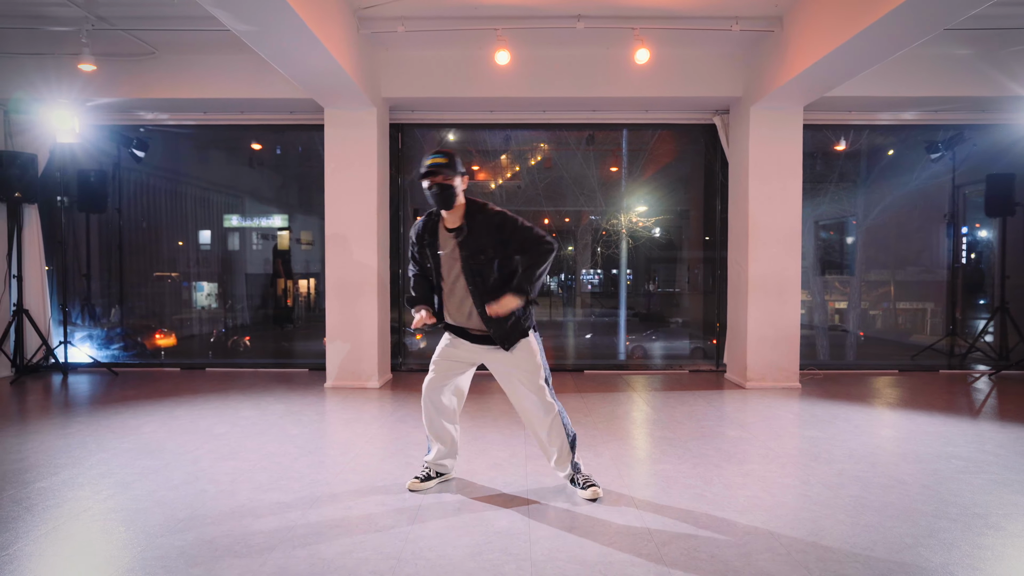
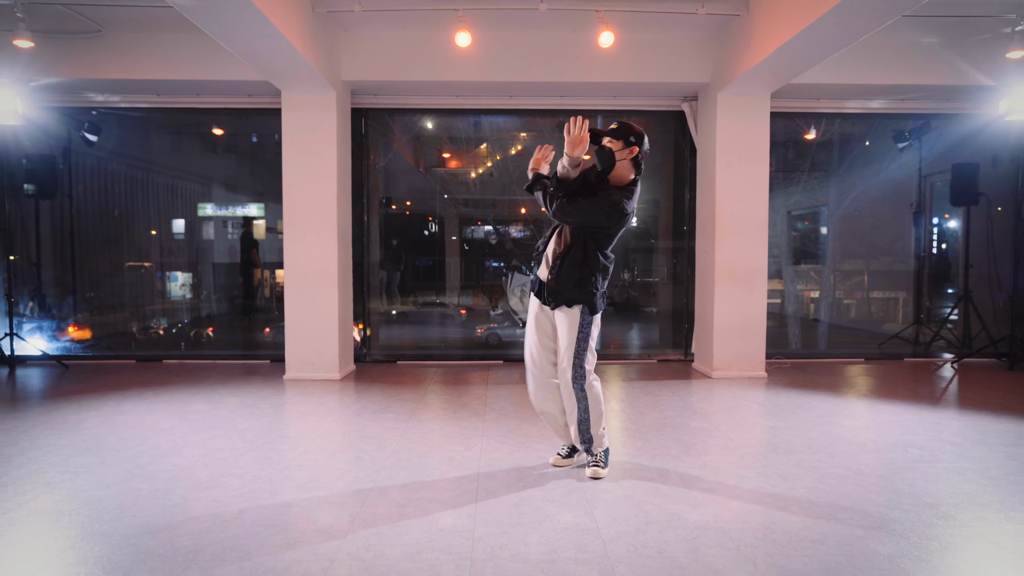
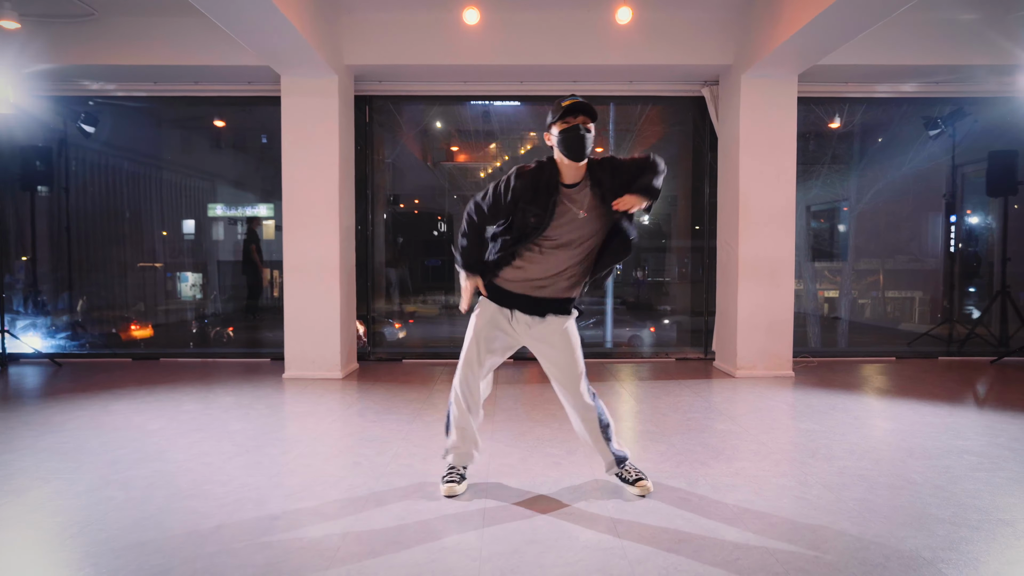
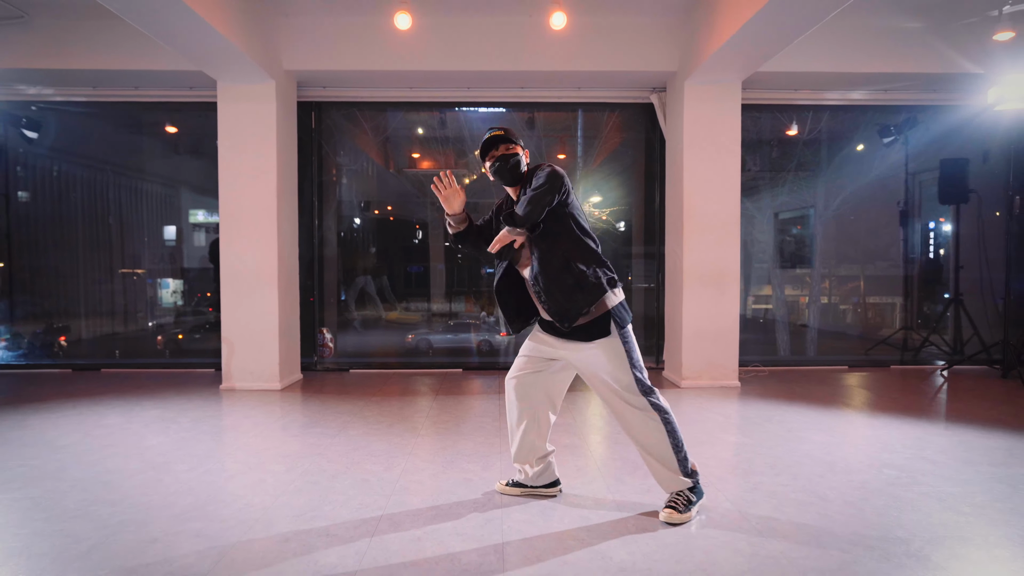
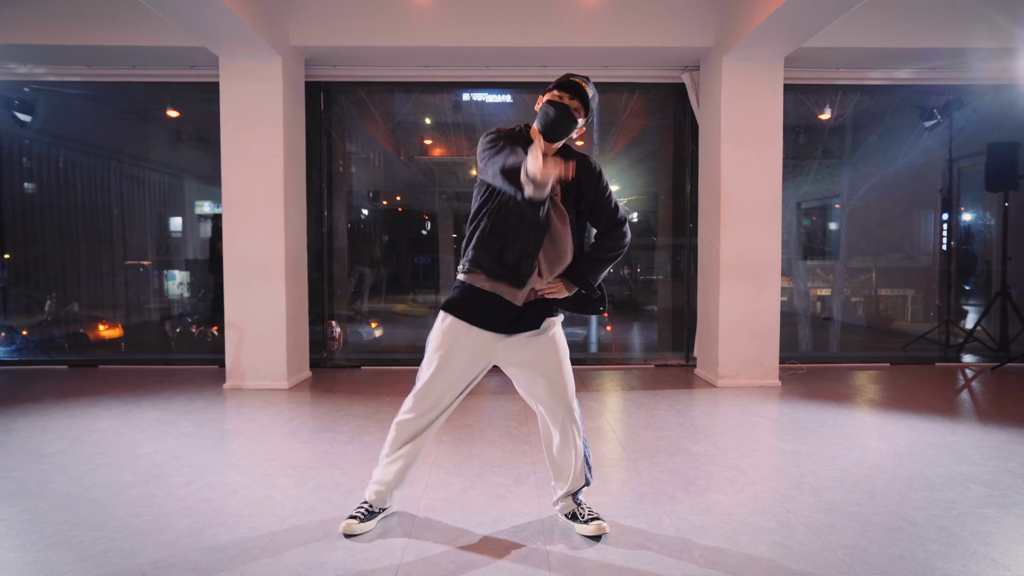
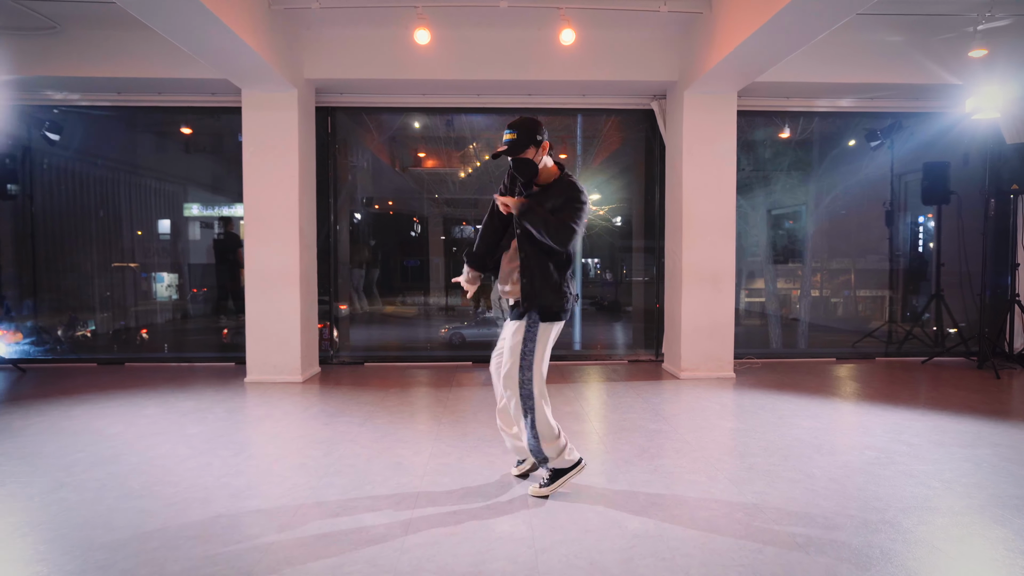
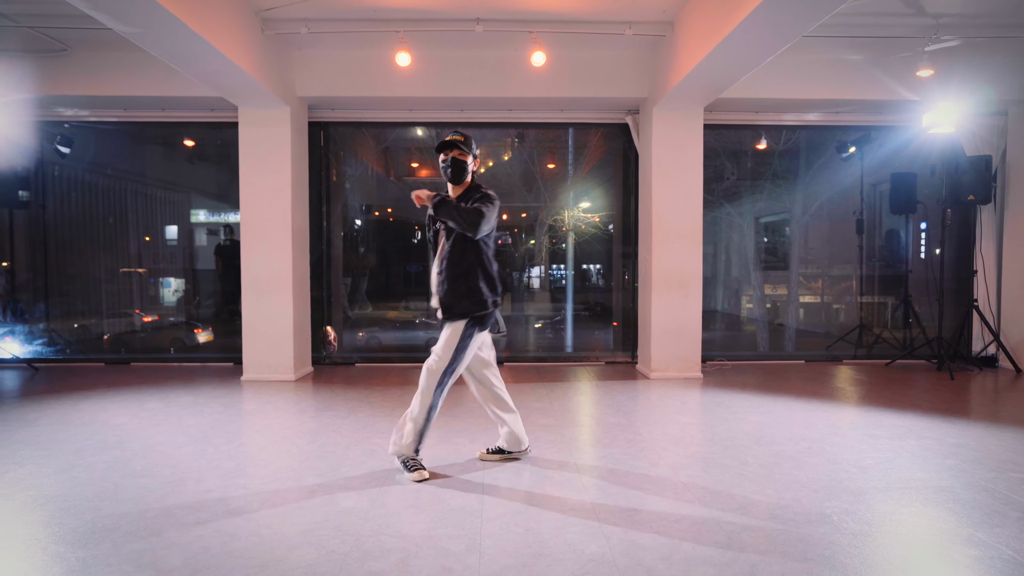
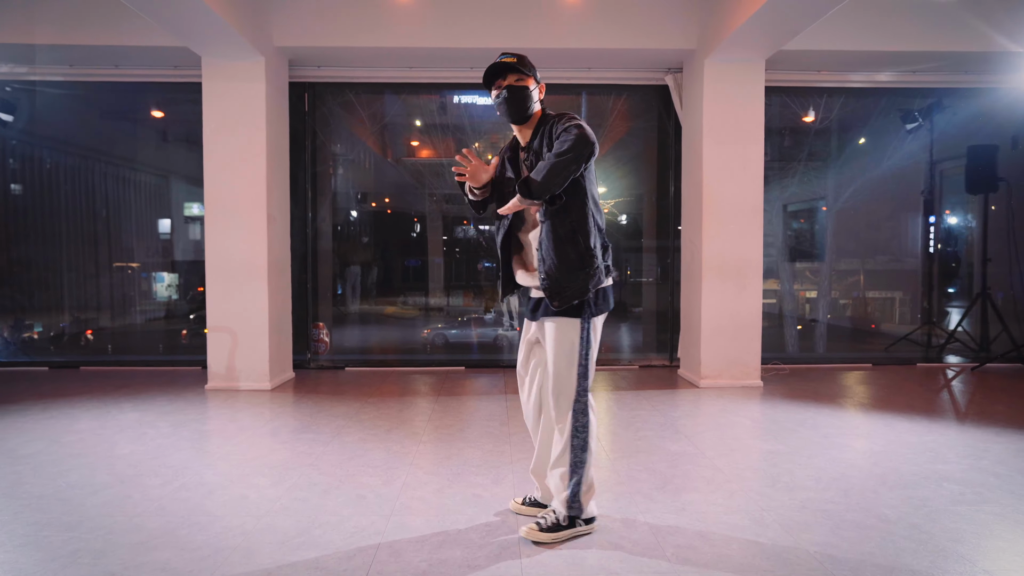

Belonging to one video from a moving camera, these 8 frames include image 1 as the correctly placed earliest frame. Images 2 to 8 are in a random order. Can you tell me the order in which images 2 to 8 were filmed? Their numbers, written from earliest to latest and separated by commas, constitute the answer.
3, 5, 2, 6, 8, 4, 7
